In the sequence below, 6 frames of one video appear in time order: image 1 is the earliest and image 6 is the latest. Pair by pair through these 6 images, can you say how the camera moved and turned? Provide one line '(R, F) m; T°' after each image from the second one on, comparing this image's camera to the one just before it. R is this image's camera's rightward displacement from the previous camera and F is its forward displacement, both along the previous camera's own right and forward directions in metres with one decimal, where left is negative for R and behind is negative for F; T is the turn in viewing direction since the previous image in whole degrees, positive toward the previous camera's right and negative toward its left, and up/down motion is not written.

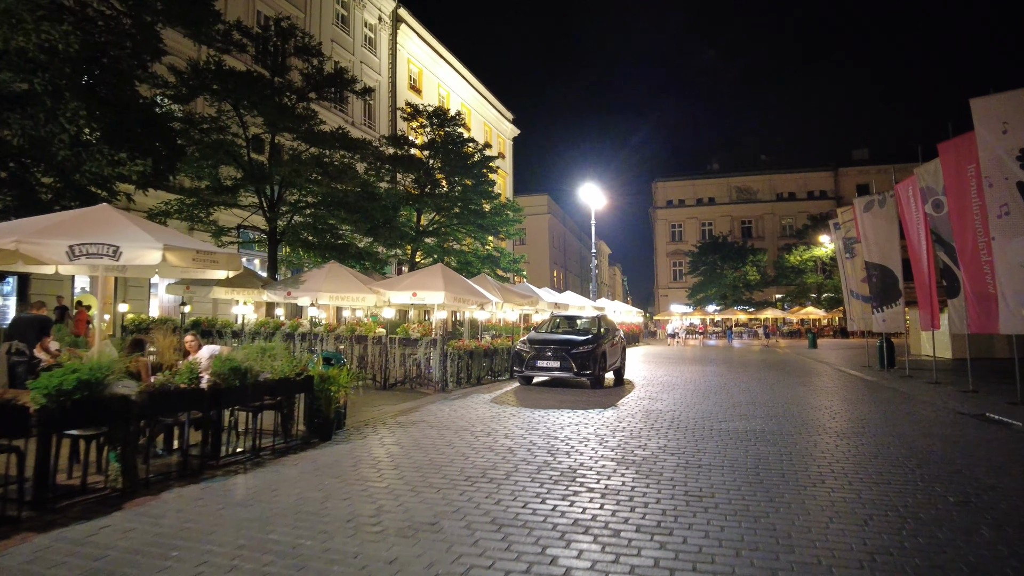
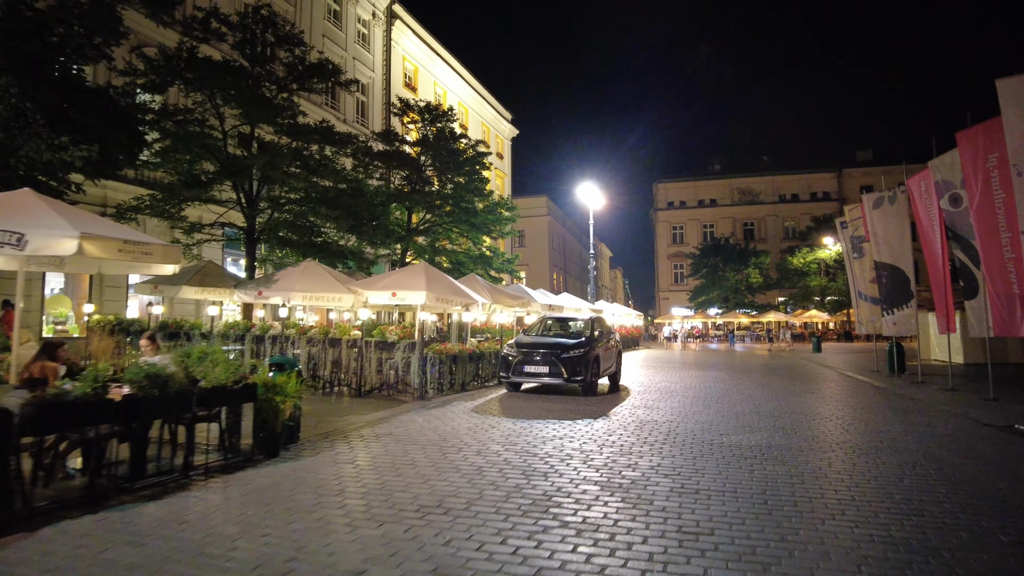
(+0.3, +0.9) m; 0°
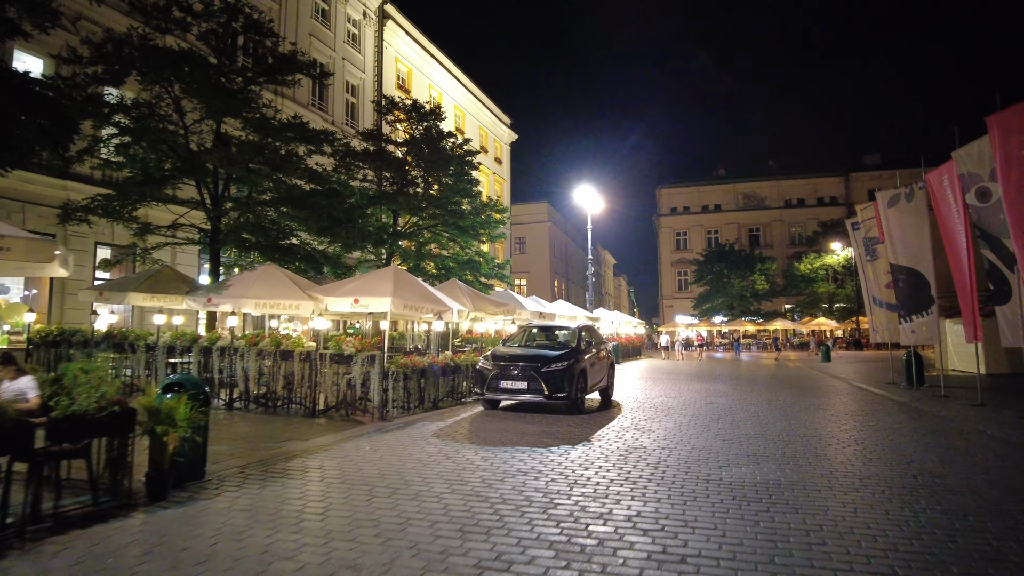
(+0.5, +1.3) m; -1°
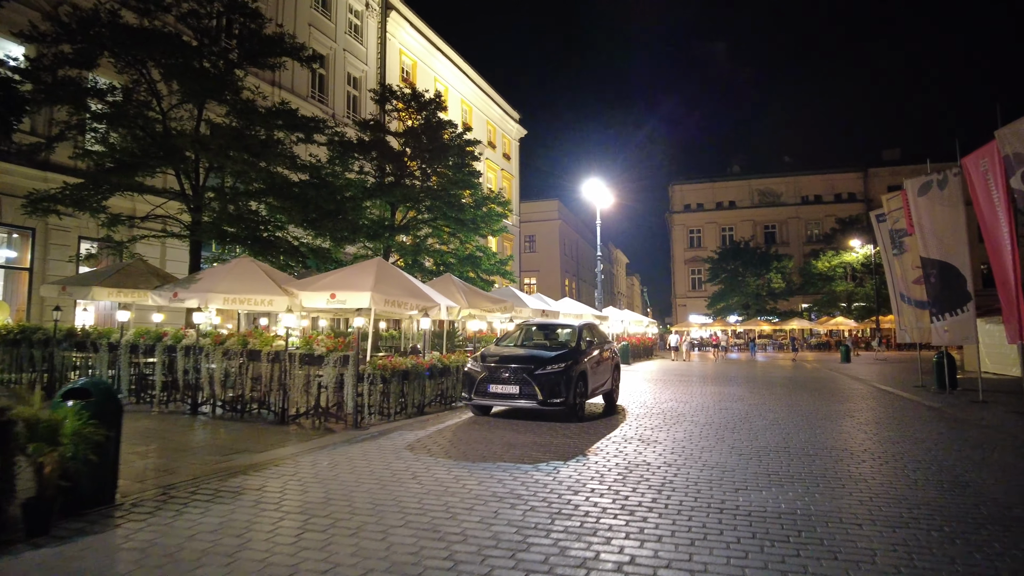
(+0.3, +1.0) m; -1°
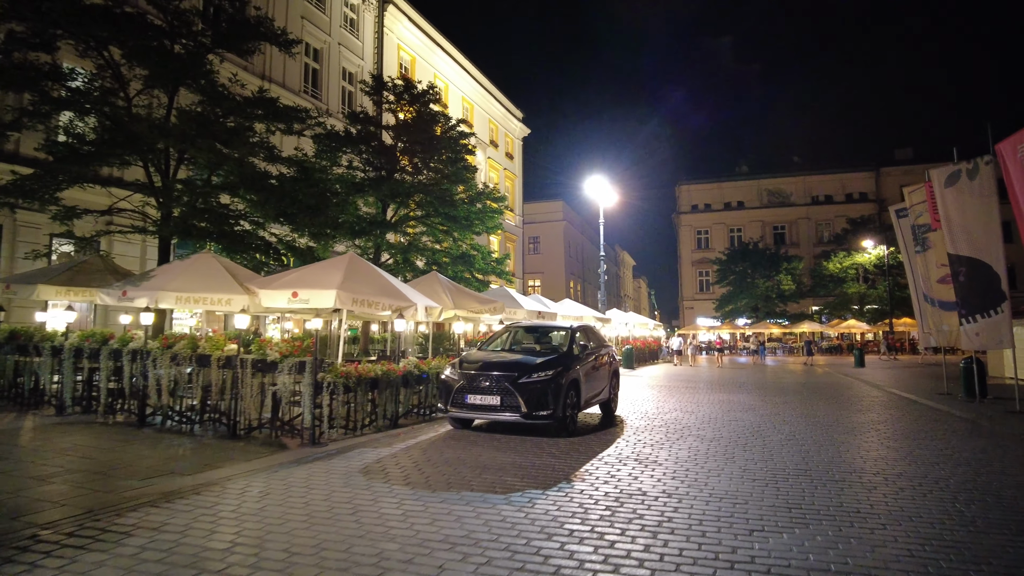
(+0.4, +1.1) m; -1°
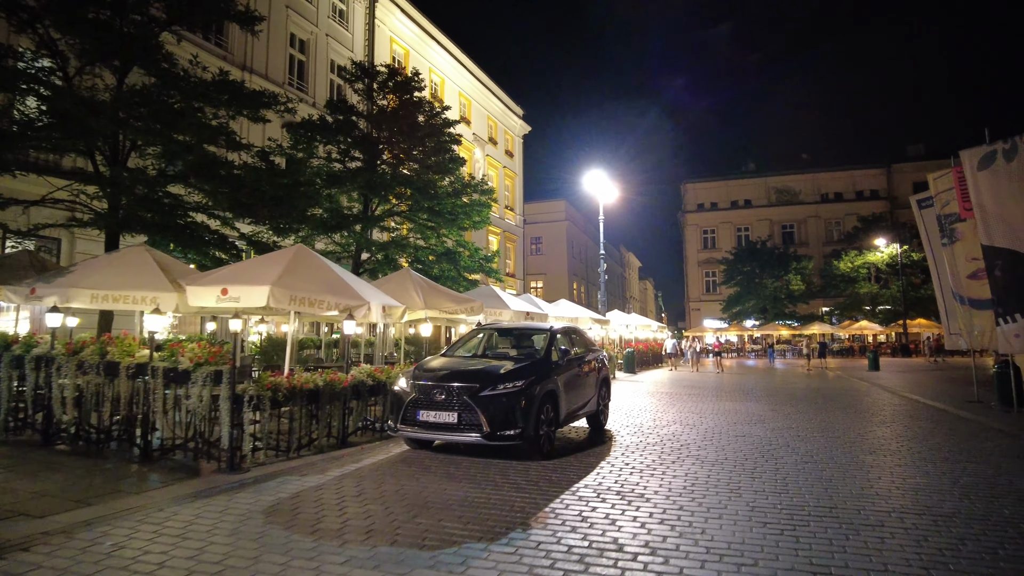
(+0.5, +1.3) m; -1°
